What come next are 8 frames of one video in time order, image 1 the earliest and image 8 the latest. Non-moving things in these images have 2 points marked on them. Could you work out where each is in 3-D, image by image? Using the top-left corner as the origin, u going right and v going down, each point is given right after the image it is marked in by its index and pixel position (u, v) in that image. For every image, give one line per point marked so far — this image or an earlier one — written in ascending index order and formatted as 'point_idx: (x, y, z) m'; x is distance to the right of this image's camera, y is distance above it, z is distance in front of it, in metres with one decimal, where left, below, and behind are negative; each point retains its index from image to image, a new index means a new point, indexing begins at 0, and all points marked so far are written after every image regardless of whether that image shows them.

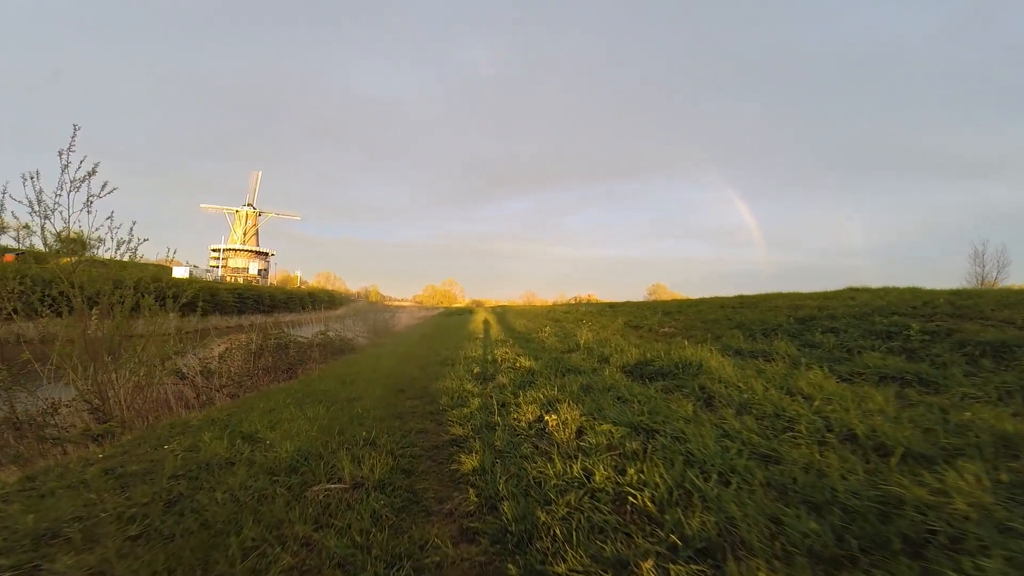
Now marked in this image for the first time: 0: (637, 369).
0: (+2.6, -1.7, +8.8) m
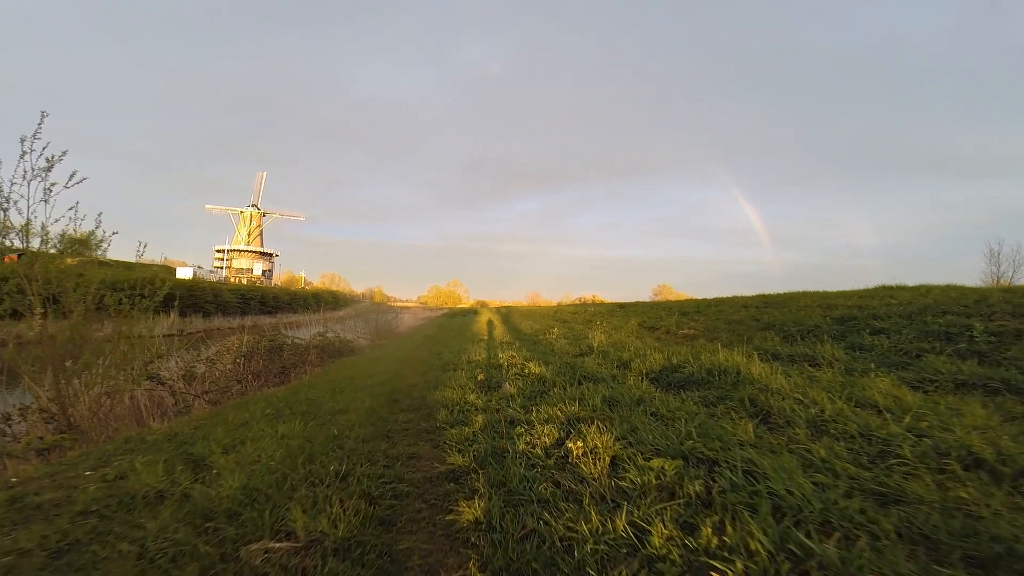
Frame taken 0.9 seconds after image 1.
0: (+2.8, -1.6, +7.7) m
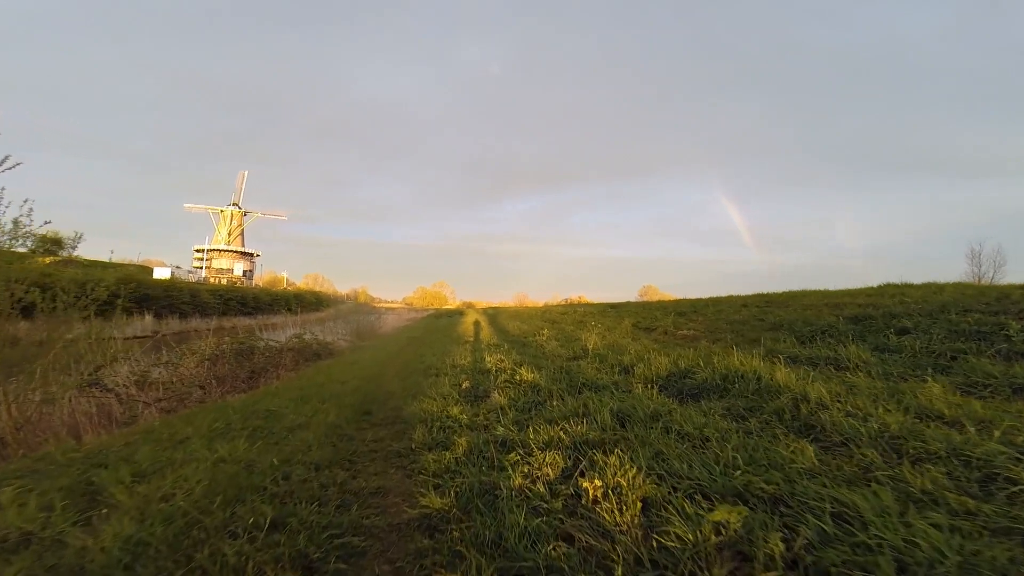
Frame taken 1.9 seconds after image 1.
0: (+2.6, -1.6, +6.8) m
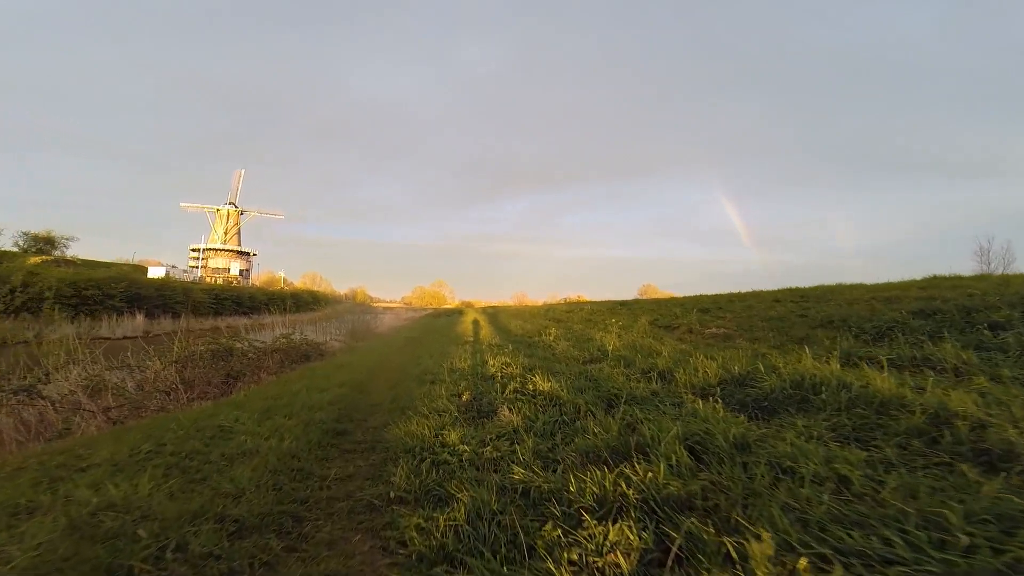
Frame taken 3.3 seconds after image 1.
0: (+2.8, -1.4, +5.4) m
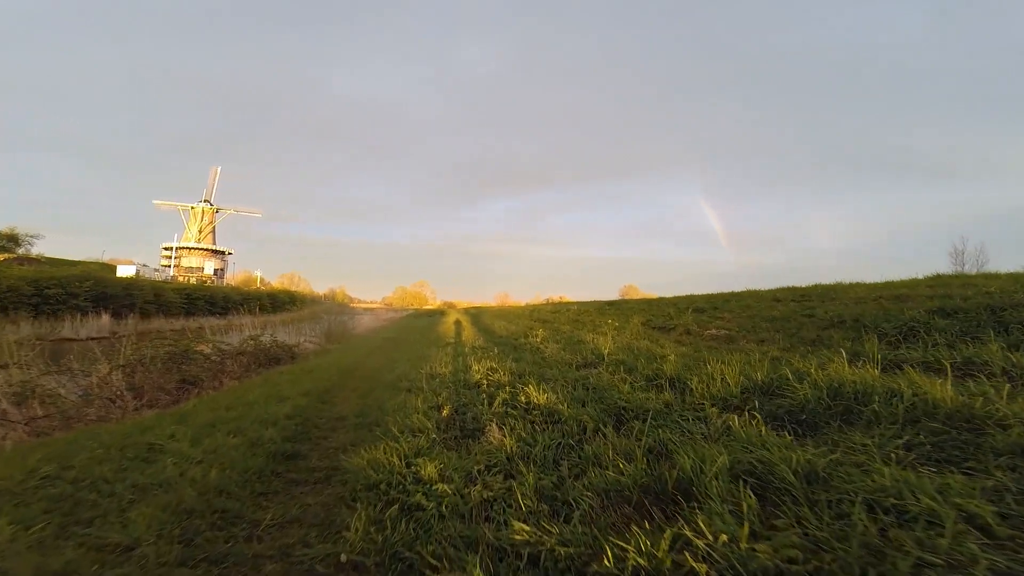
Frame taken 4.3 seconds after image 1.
0: (+2.7, -1.3, +4.6) m
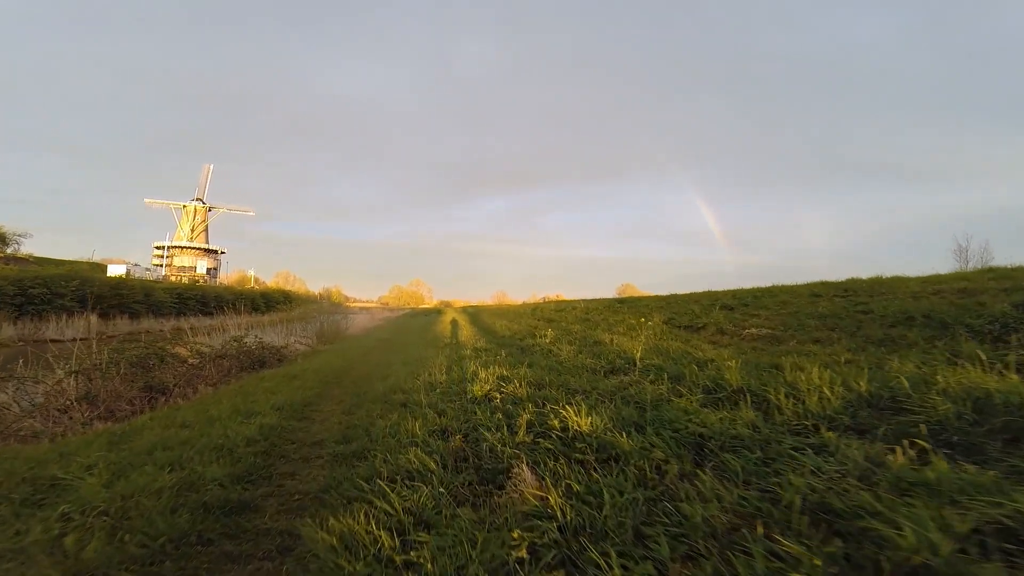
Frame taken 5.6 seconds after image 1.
0: (+3.0, -1.2, +3.3) m
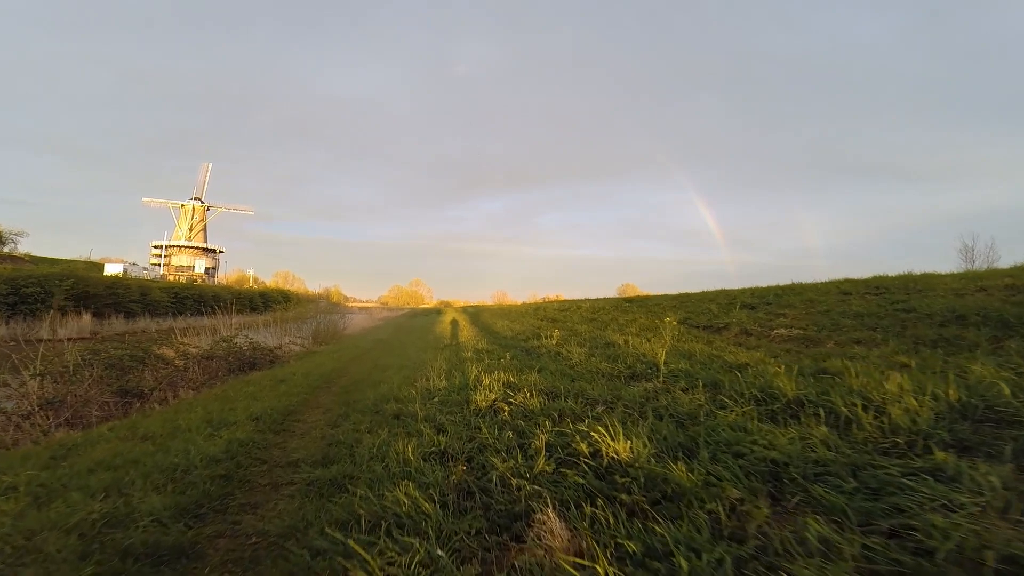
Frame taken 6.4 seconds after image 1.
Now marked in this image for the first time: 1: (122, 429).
0: (+3.1, -1.1, +2.5) m
1: (-6.0, -2.2, +6.4) m
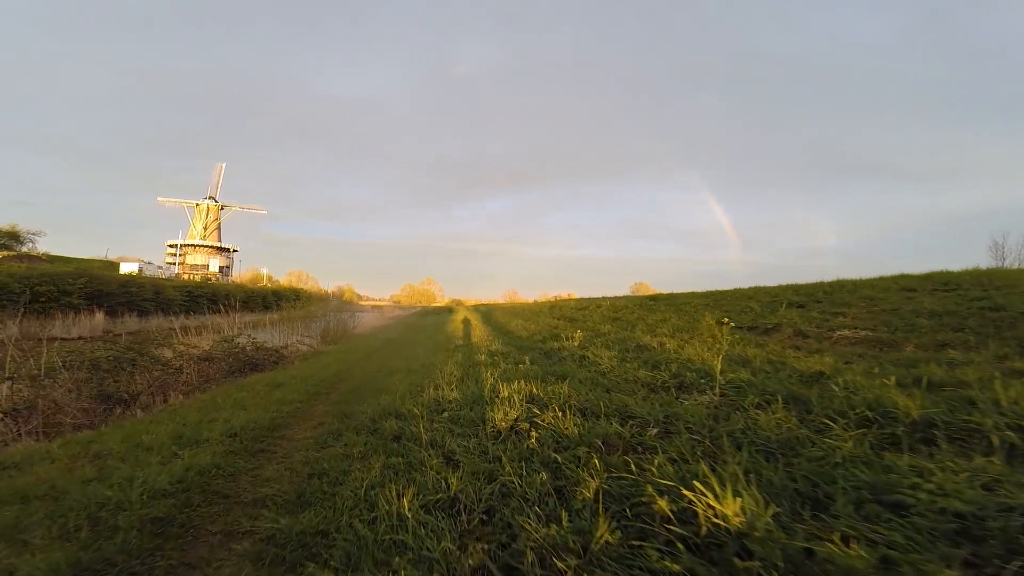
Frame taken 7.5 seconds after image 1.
0: (+3.3, -1.0, +1.4) m
1: (-5.7, -2.1, +5.5) m
